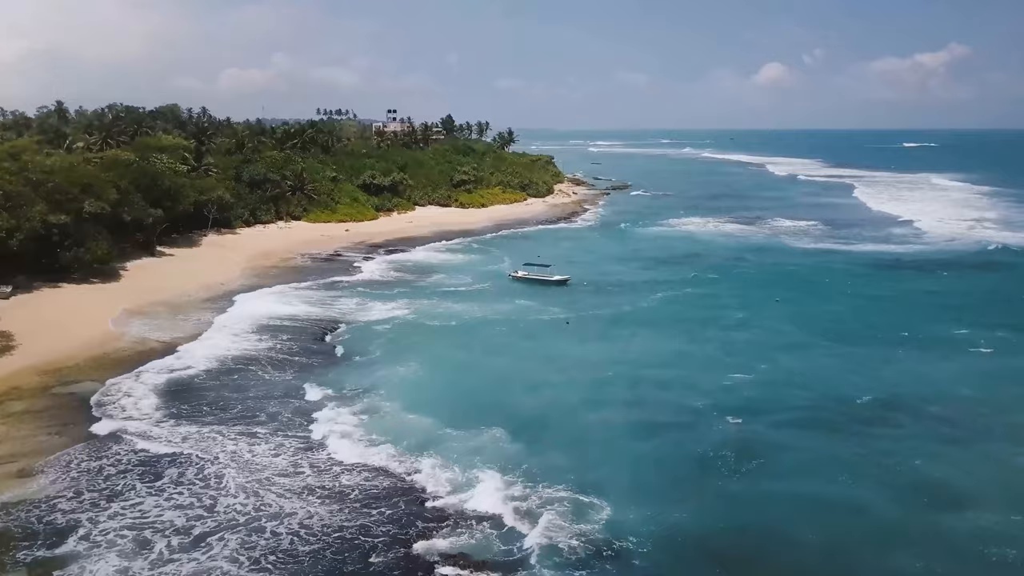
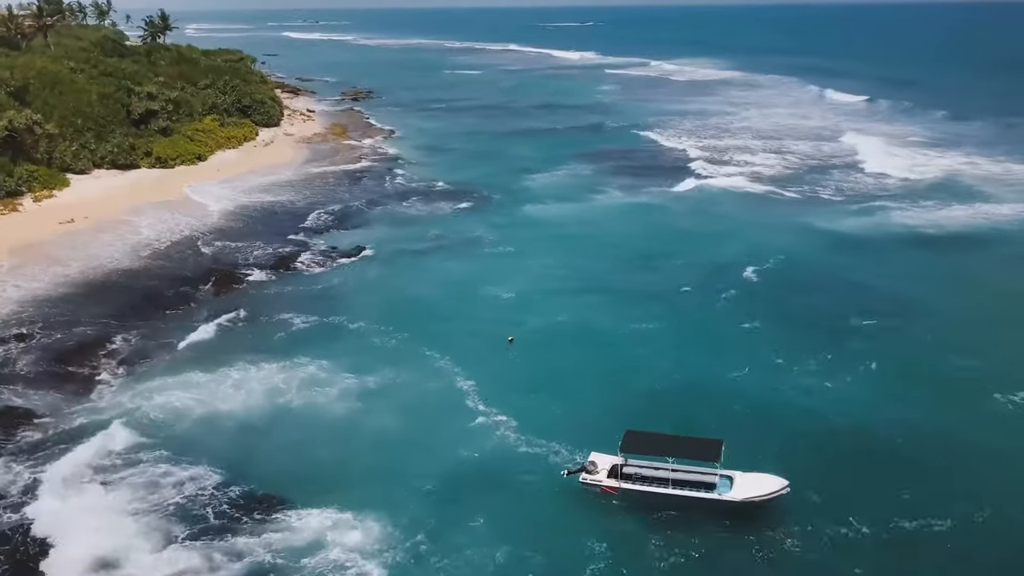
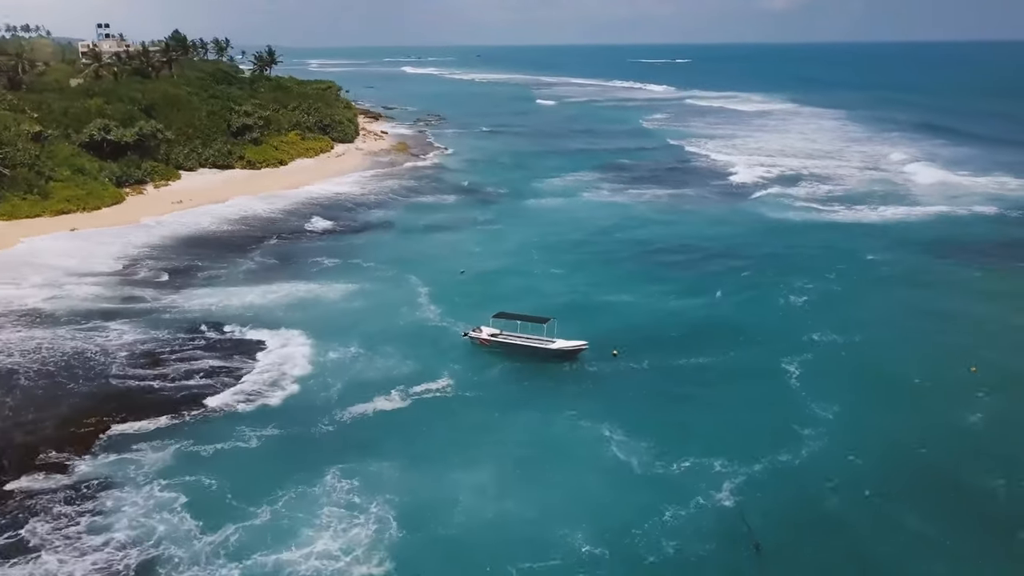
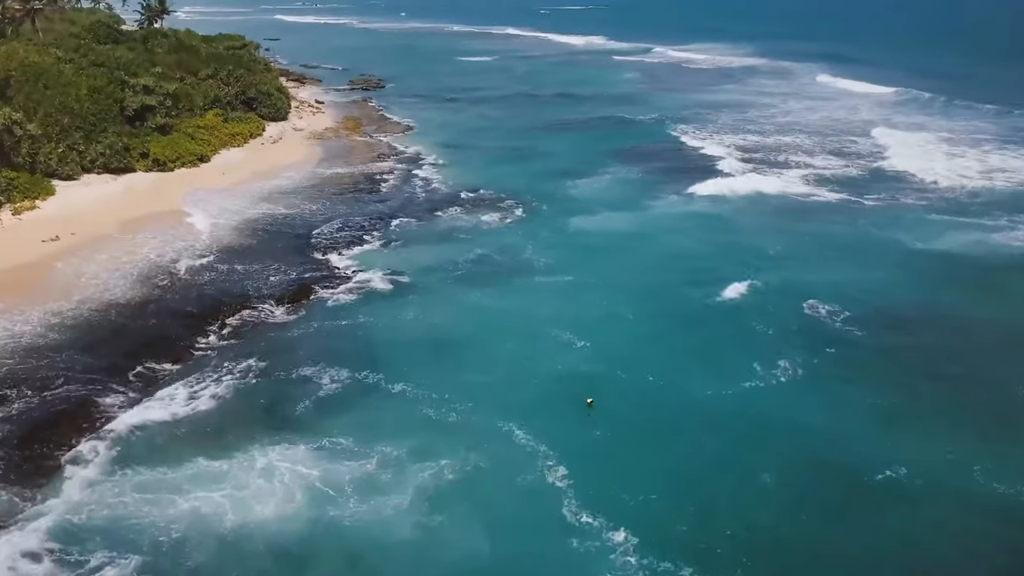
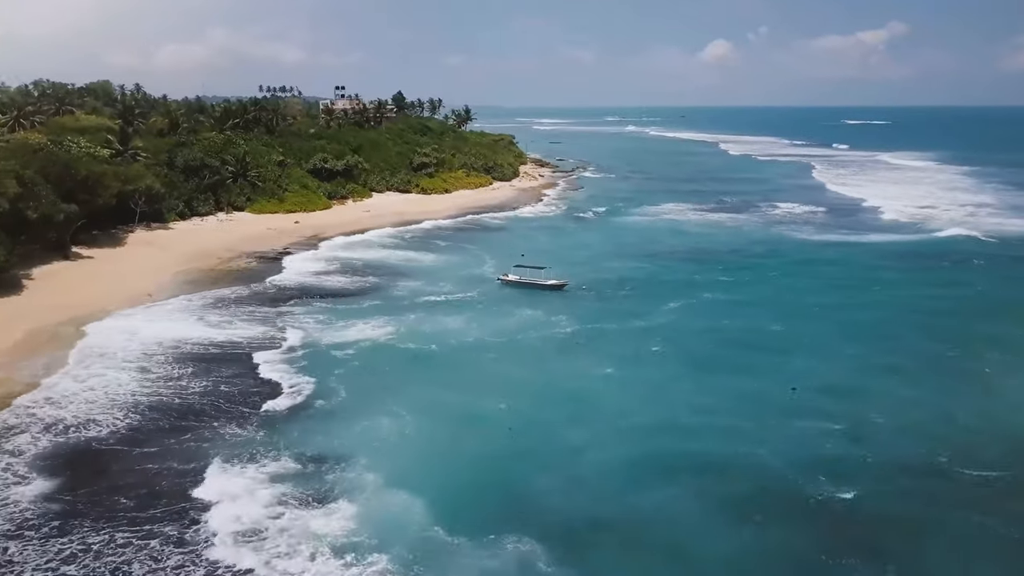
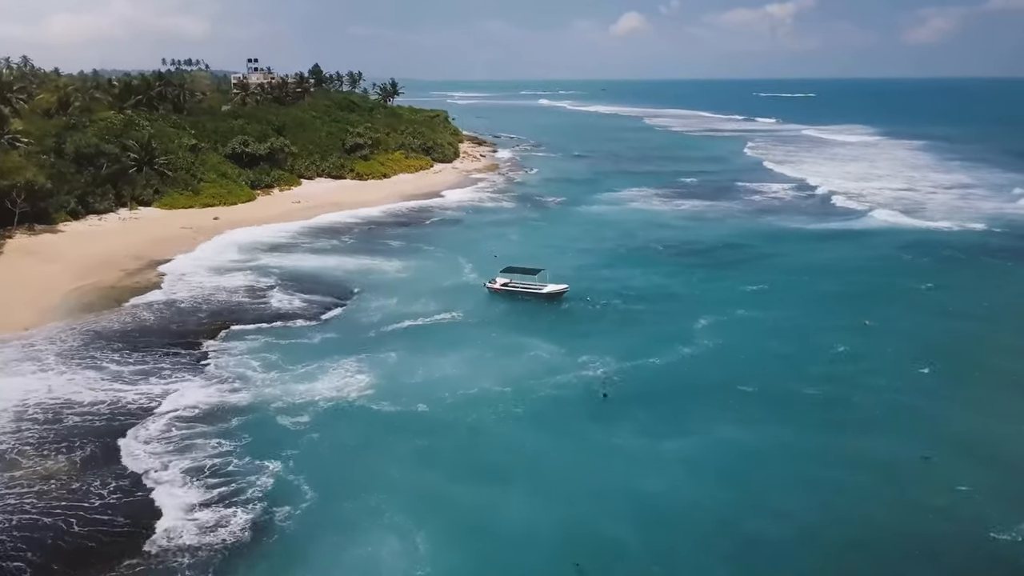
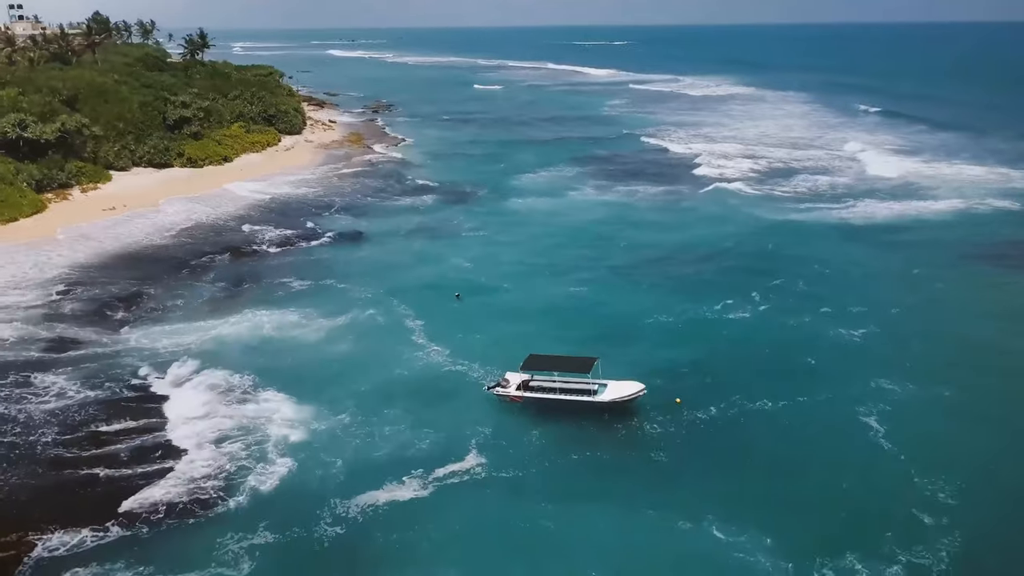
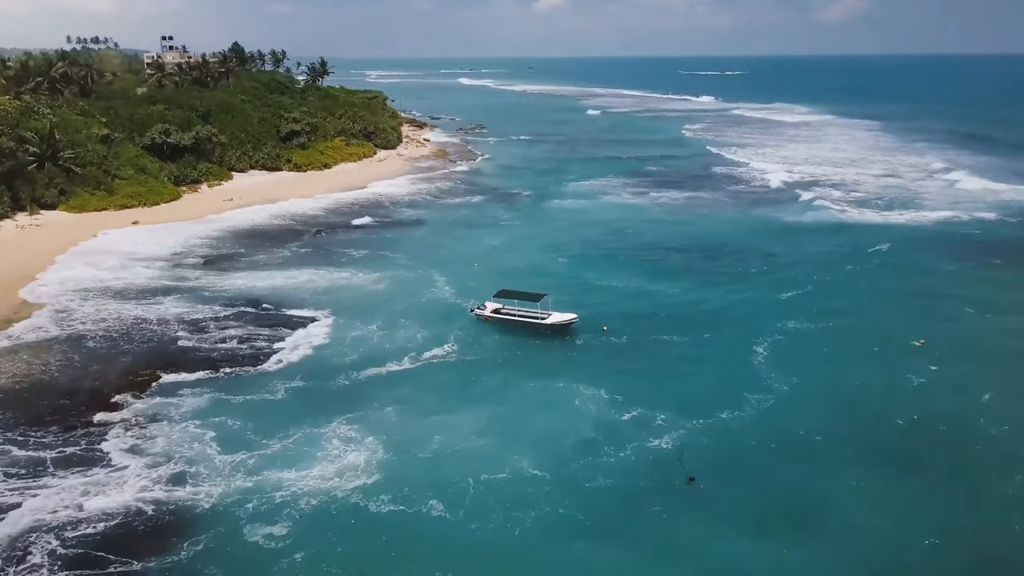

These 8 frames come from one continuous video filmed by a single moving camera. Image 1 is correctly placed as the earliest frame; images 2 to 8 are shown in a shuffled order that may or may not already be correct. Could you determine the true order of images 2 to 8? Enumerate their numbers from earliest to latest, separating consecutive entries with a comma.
5, 6, 8, 3, 7, 2, 4
